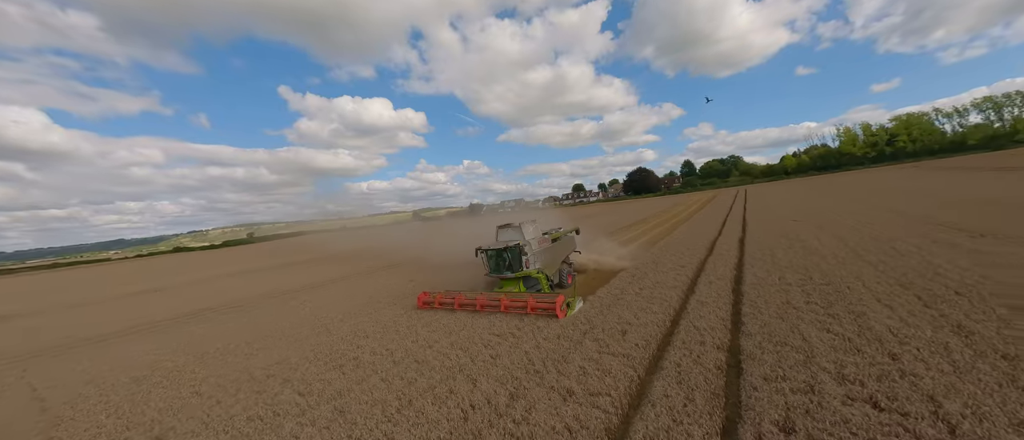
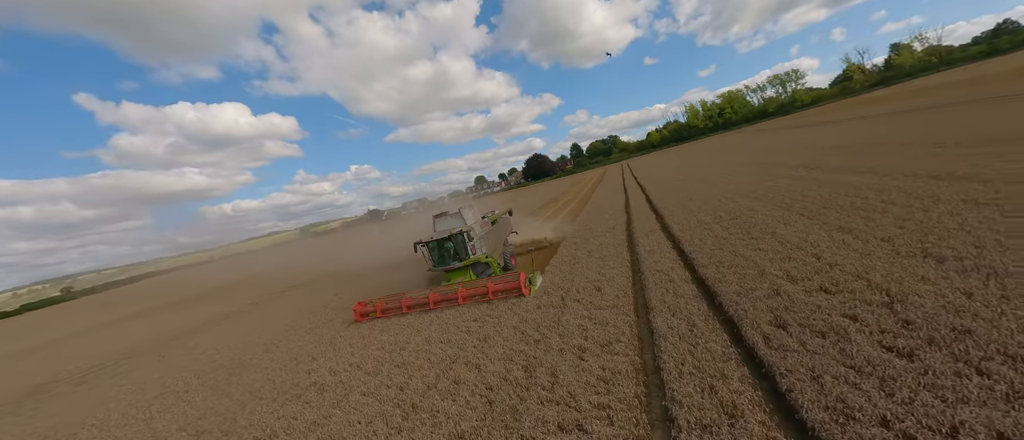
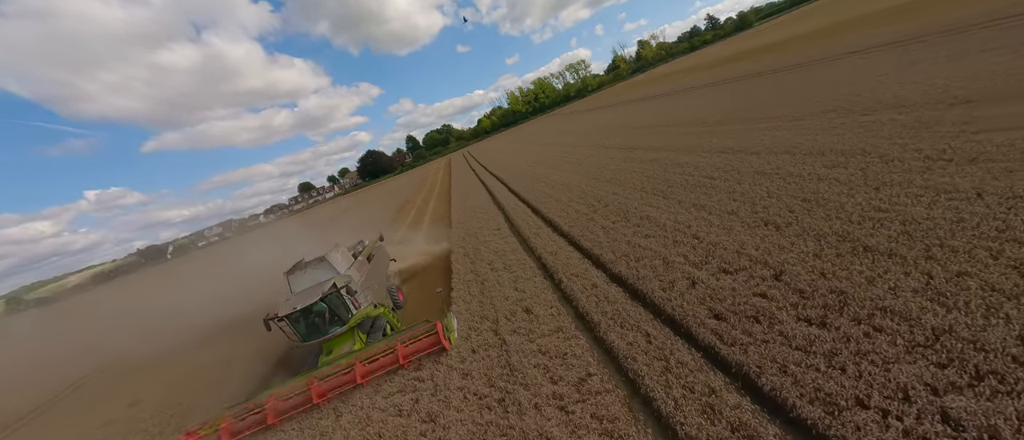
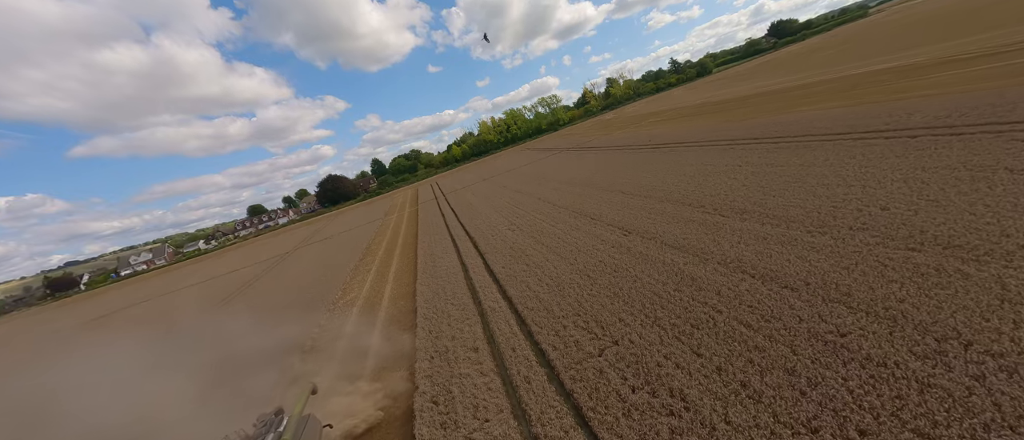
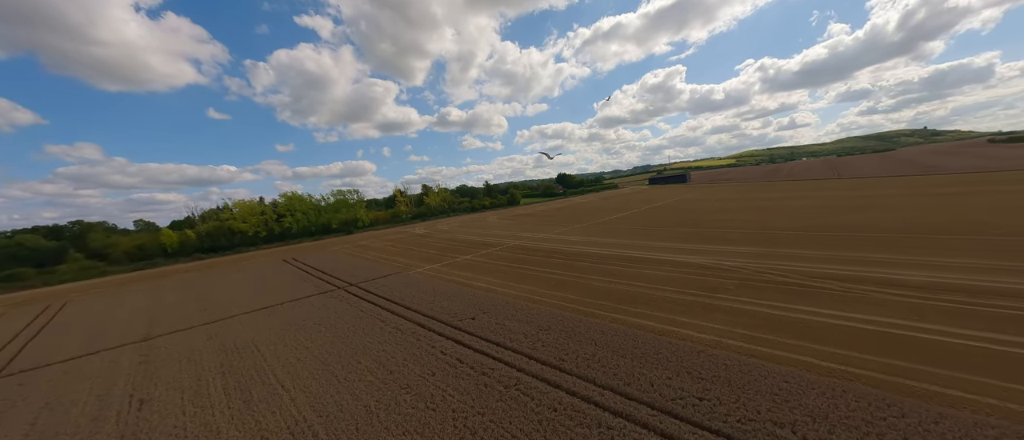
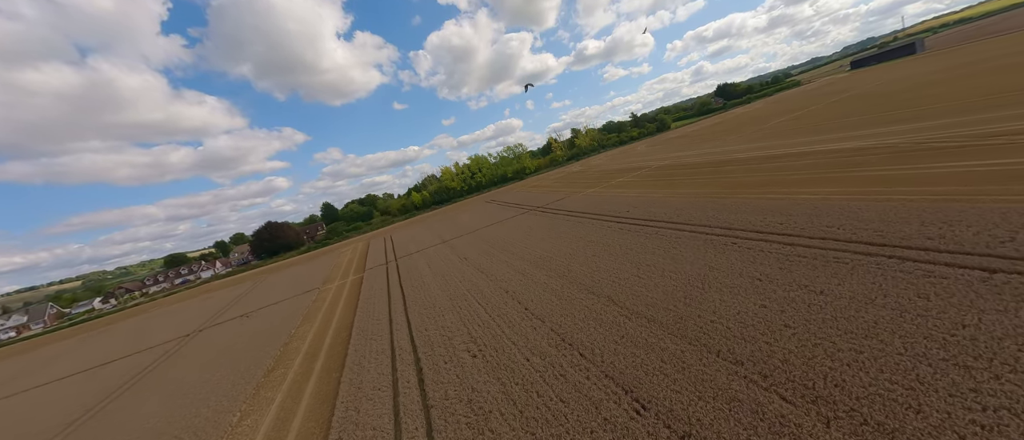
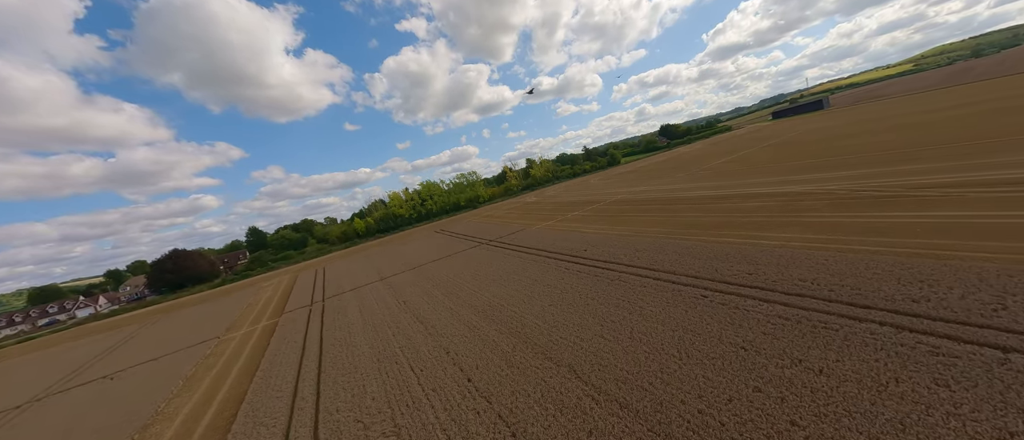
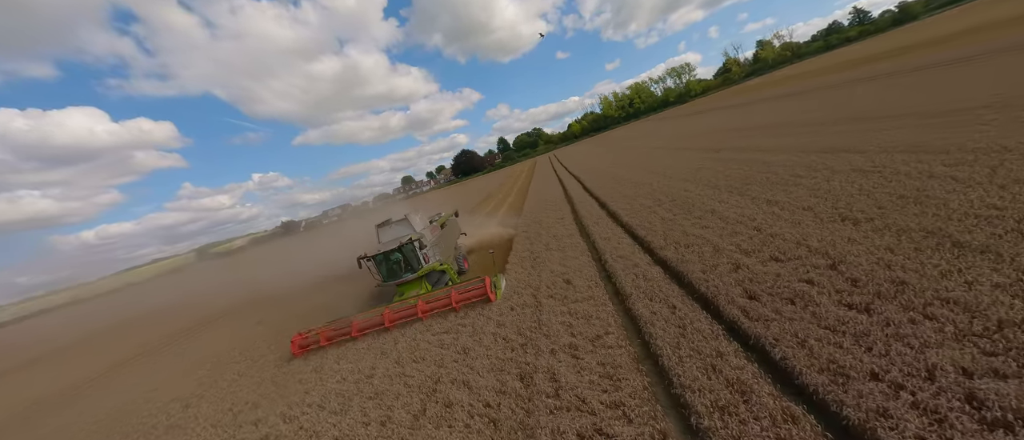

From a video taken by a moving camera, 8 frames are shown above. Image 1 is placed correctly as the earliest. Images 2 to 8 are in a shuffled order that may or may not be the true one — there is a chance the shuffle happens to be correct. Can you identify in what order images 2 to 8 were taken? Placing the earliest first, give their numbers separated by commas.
2, 8, 3, 4, 6, 7, 5
